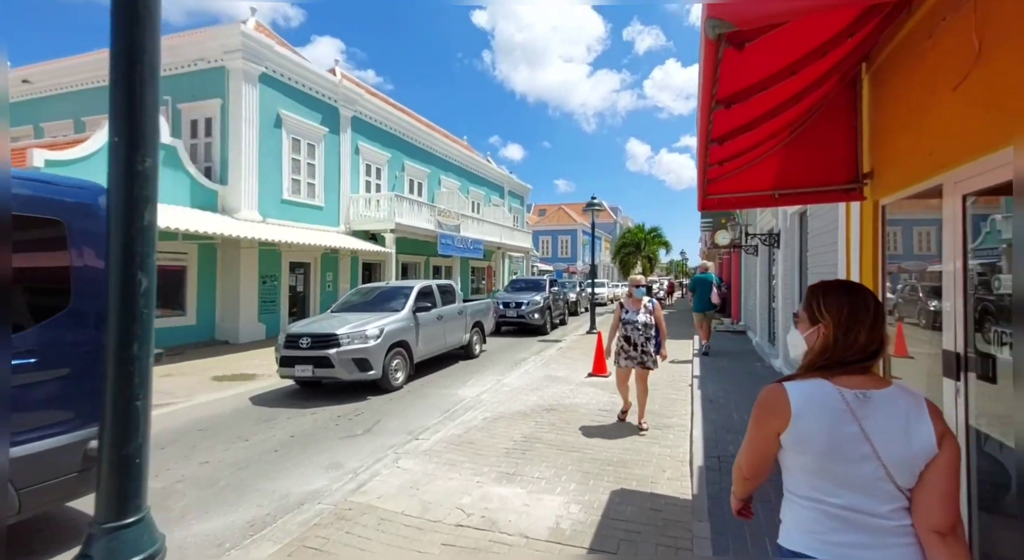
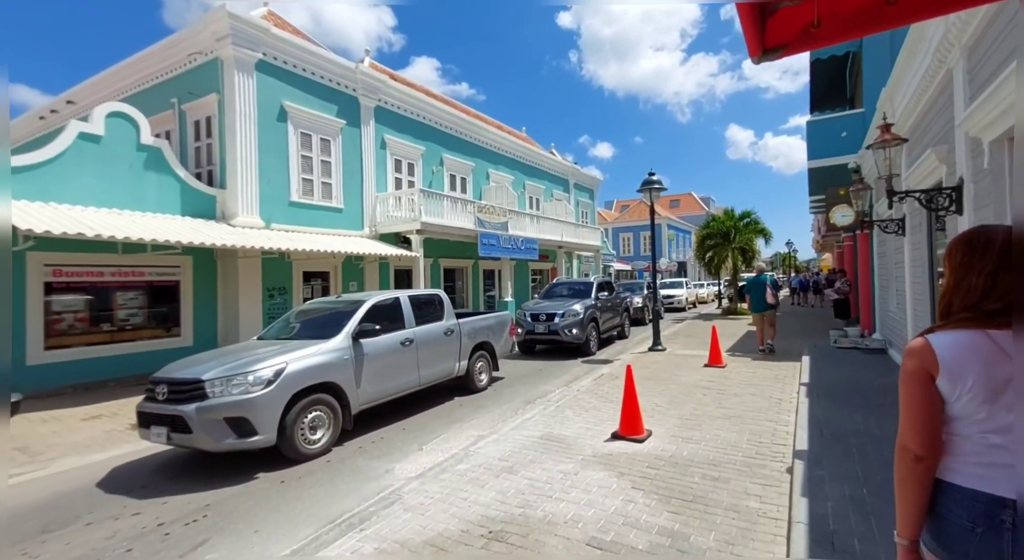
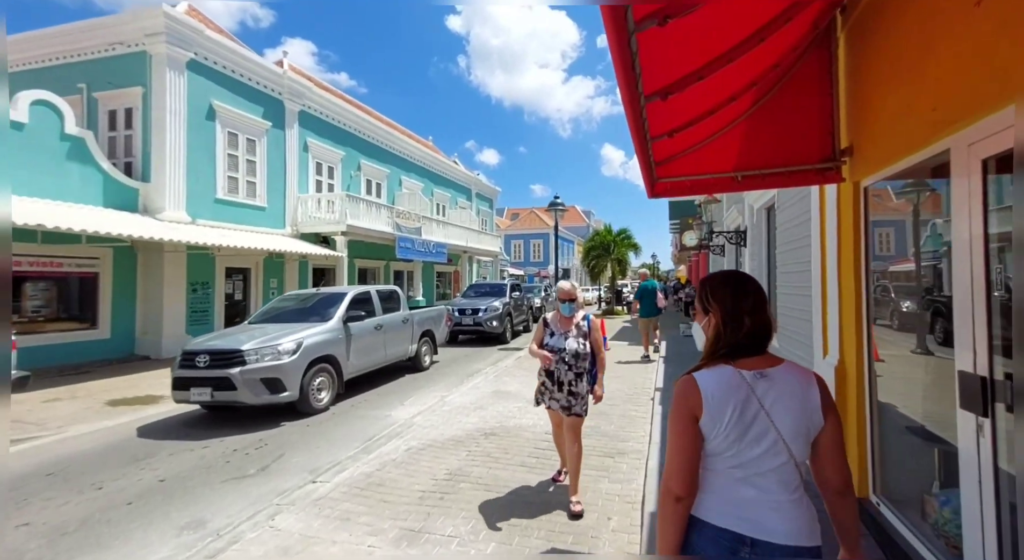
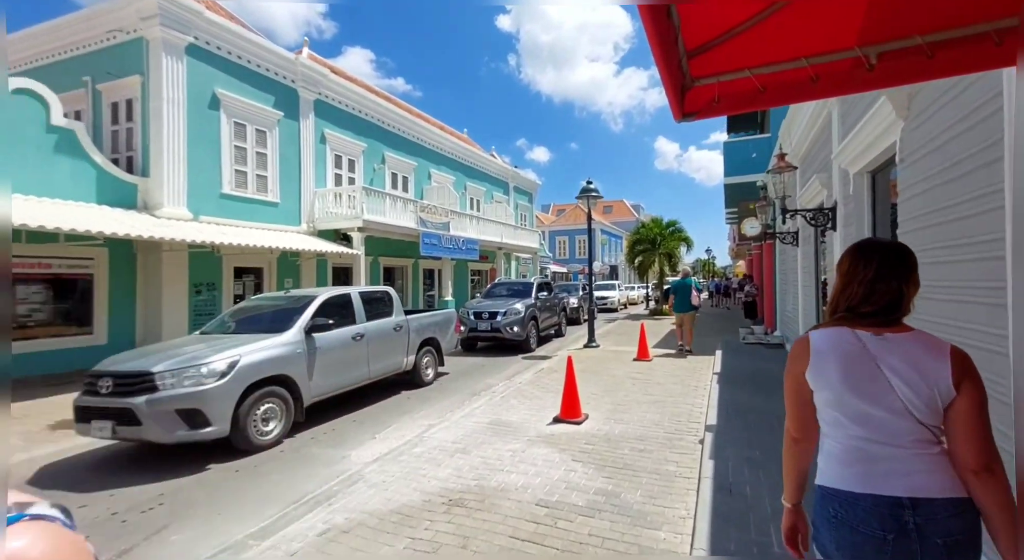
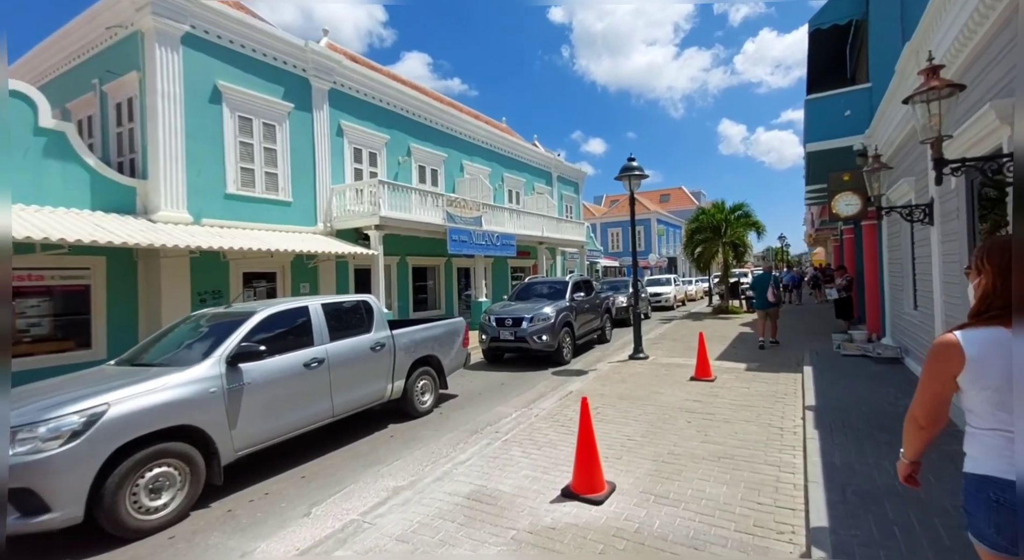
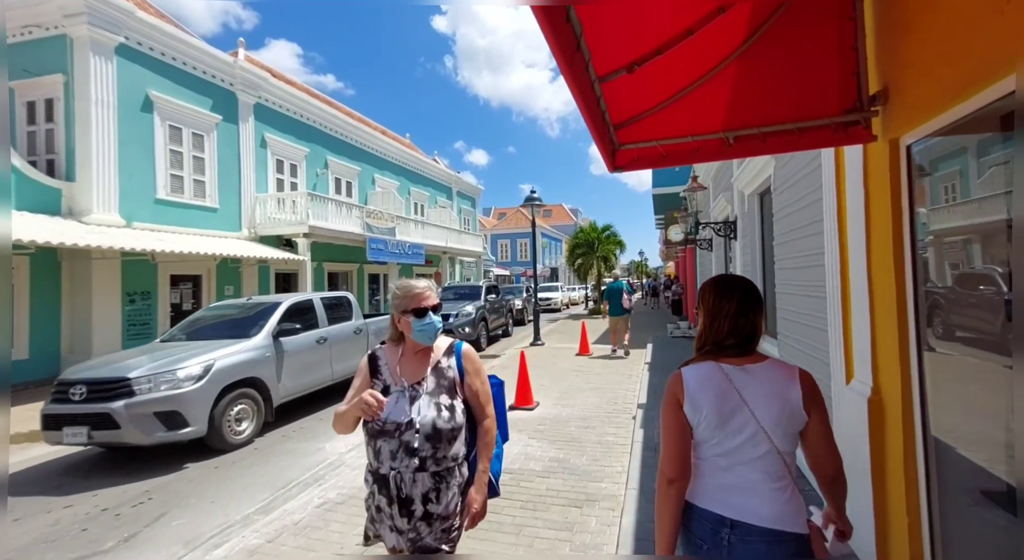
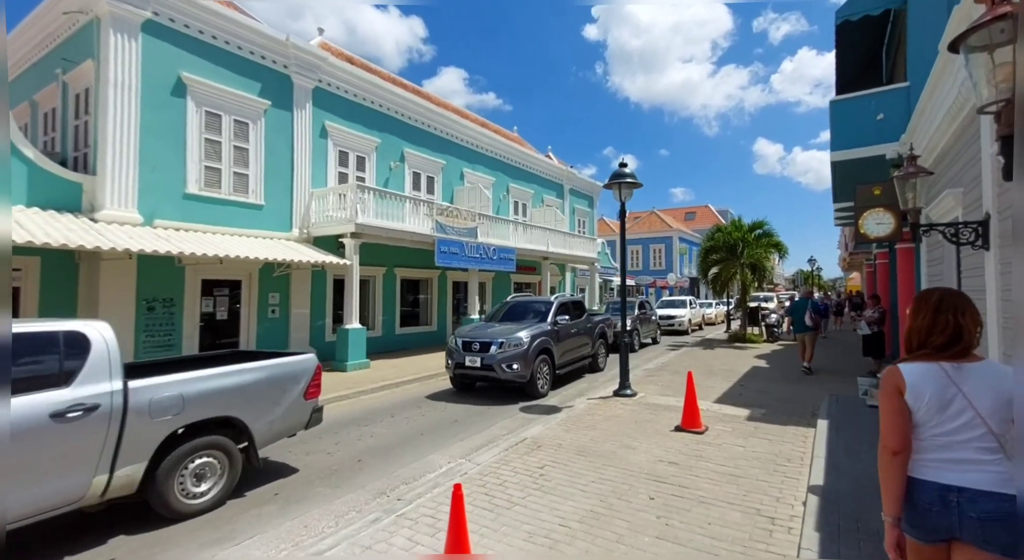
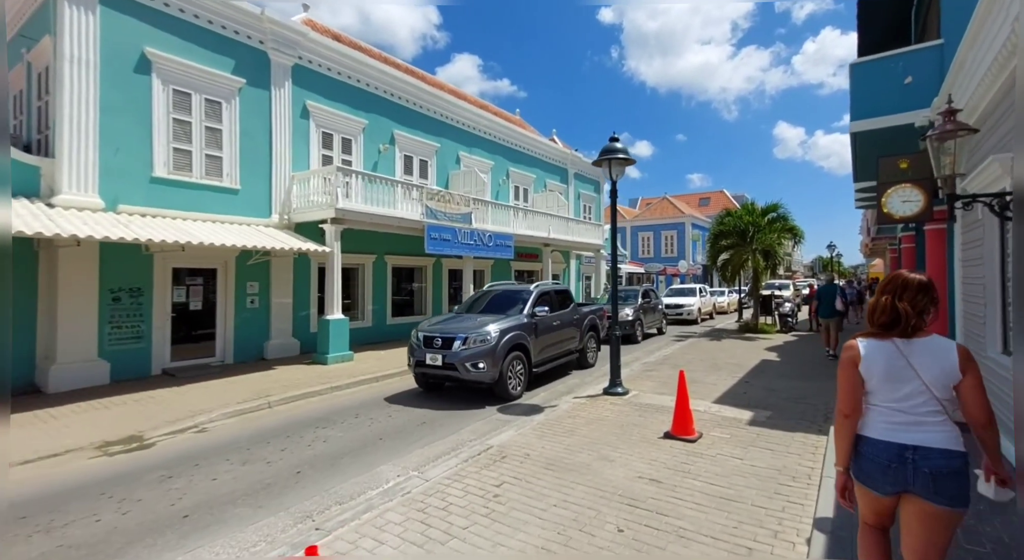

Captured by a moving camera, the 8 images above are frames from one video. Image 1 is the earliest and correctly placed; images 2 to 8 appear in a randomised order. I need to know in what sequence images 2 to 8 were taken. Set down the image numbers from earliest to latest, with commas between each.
3, 6, 4, 2, 5, 7, 8
